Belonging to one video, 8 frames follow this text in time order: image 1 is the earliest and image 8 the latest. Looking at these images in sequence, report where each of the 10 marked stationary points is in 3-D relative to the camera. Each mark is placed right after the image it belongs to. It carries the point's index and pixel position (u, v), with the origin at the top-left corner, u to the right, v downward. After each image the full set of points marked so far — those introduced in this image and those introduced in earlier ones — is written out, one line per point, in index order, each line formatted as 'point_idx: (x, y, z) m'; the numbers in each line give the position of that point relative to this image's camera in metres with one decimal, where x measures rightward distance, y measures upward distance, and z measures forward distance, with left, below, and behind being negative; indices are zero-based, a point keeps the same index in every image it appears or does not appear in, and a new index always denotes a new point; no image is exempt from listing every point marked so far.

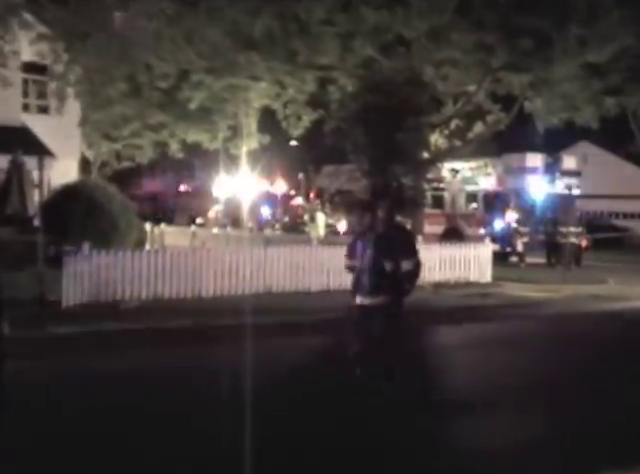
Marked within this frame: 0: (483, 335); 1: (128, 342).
0: (+2.7, -1.5, +19.3) m
1: (-3.0, -1.6, +18.0) m
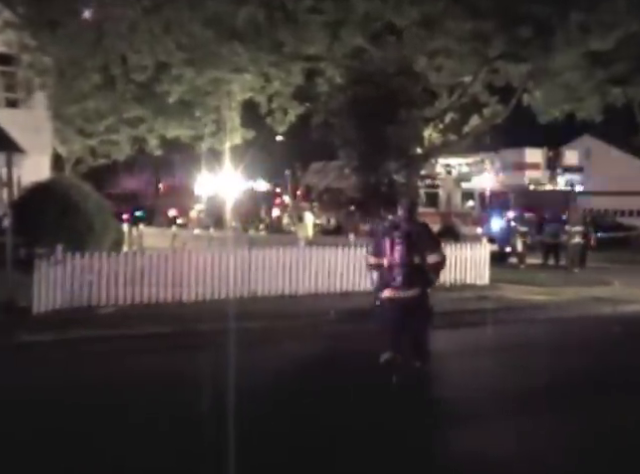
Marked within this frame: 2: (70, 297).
0: (+2.5, -1.5, +18.0) m
1: (-3.2, -1.6, +16.6) m
2: (-4.2, -1.0, +19.8) m
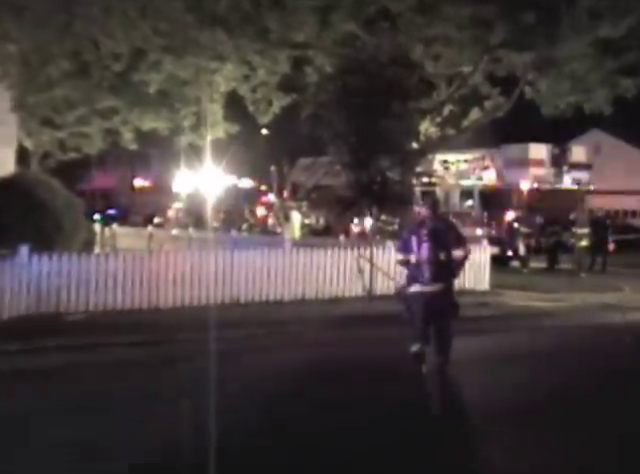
0: (+2.3, -1.5, +16.3) m
1: (-3.4, -1.6, +14.9) m
2: (-4.4, -1.0, +18.1) m
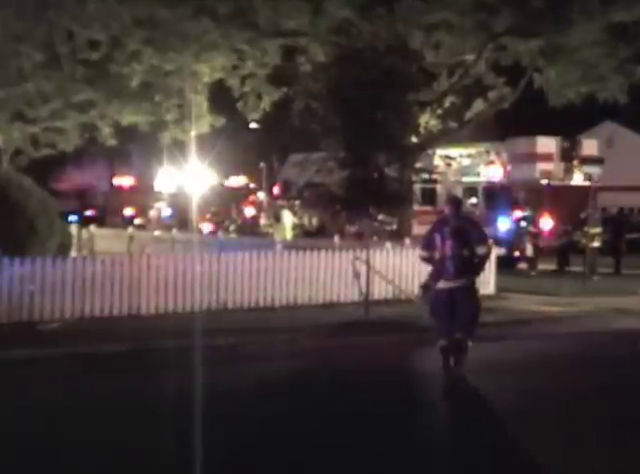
0: (+2.3, -1.5, +14.9) m
1: (-3.4, -1.6, +13.5) m
2: (-4.5, -1.1, +16.6) m
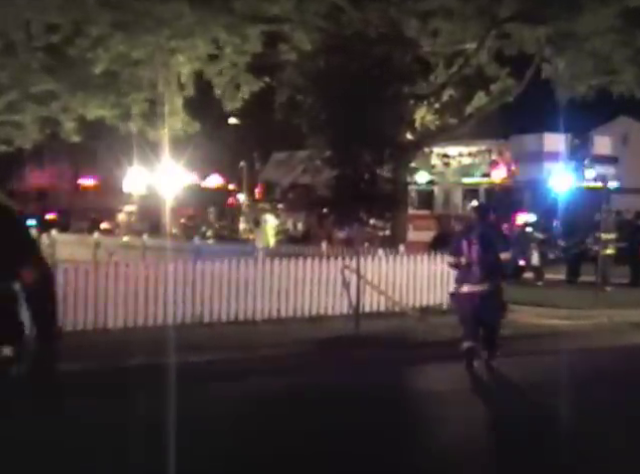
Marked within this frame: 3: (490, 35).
0: (+2.1, -1.6, +13.1) m
1: (-3.5, -1.7, +11.5) m
2: (-4.7, -1.1, +14.7) m
3: (+2.7, +3.2, +18.5) m
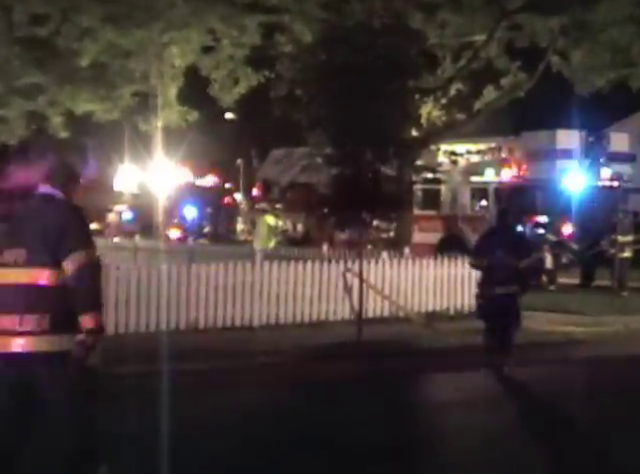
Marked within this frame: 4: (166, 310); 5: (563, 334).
0: (+2.1, -1.6, +12.2) m
1: (-3.5, -1.7, +10.6) m
2: (-4.7, -1.2, +13.7) m
3: (+2.7, +3.2, +17.6) m
4: (-2.1, -1.0, +15.8) m
5: (+3.4, -1.4, +16.4) m
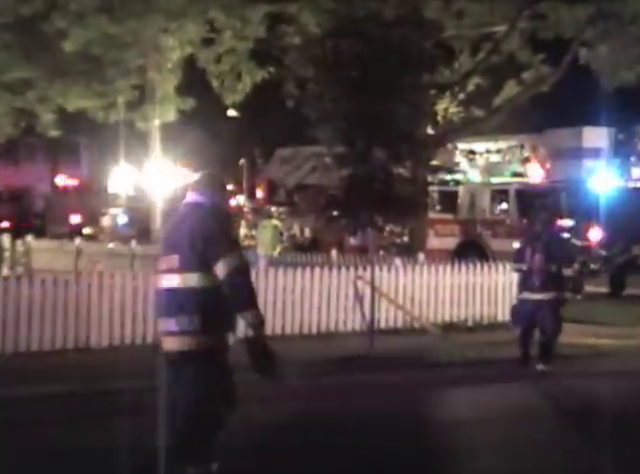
0: (+2.2, -1.7, +11.0) m
1: (-3.4, -1.7, +9.5) m
2: (-4.6, -1.2, +12.6) m
3: (+2.8, +3.1, +16.4) m
4: (-2.0, -1.1, +14.7) m
5: (+3.6, -1.4, +15.2) m
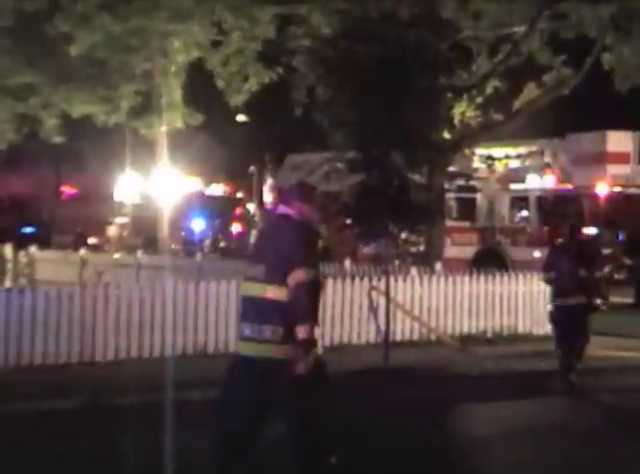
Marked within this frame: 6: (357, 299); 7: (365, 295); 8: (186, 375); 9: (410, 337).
0: (+2.4, -1.8, +10.4) m
1: (-3.3, -1.8, +8.9) m
2: (-4.4, -1.3, +12.1) m
3: (+3.0, +3.0, +15.8) m
4: (-1.8, -1.2, +14.1) m
5: (+3.7, -1.5, +14.6) m
6: (+0.5, -0.8, +15.7) m
7: (+0.6, -0.8, +15.7) m
8: (-1.5, -1.6, +12.8) m
9: (+1.2, -1.4, +16.1) m
